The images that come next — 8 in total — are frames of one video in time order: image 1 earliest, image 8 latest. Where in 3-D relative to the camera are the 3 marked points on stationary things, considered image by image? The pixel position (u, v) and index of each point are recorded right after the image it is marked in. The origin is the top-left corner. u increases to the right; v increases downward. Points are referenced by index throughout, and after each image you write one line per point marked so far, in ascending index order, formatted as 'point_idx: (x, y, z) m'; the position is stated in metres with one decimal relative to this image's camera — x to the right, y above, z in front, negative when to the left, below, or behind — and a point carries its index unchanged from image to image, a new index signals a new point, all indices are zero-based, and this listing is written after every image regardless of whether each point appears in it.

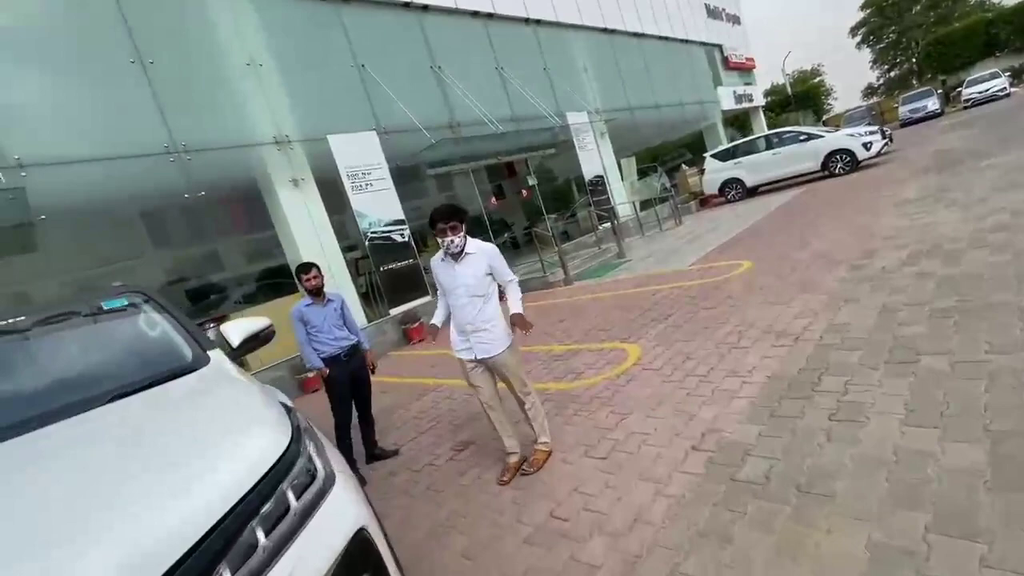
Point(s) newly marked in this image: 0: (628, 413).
0: (+1.1, -1.3, +4.5) m
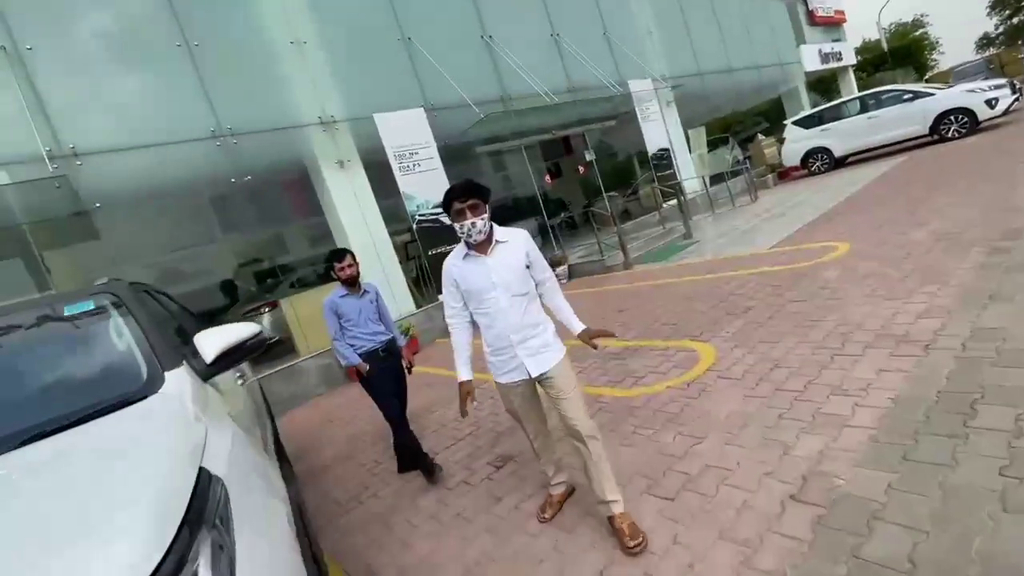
0: (+1.5, -1.2, +3.7) m
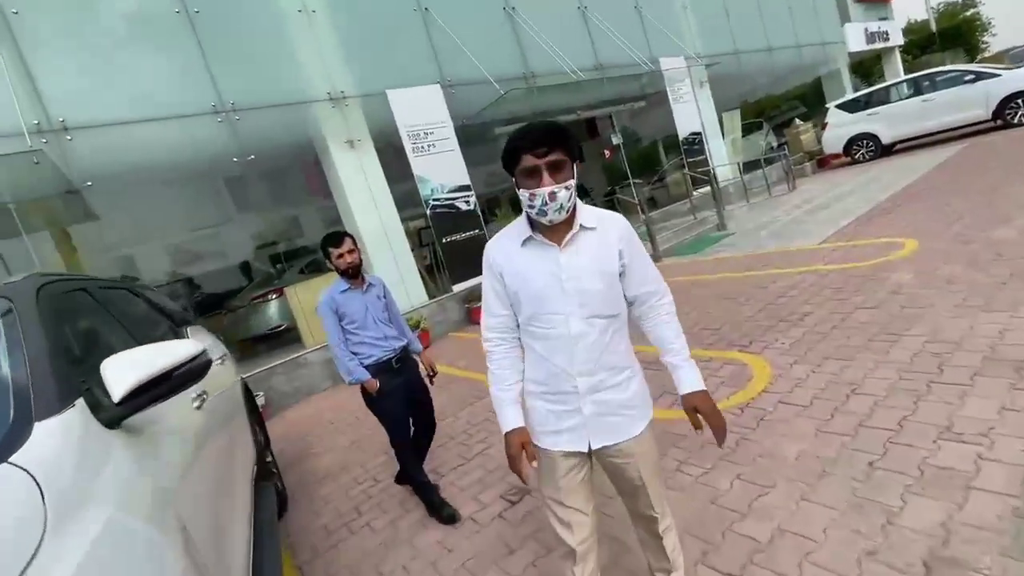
0: (+1.6, -1.3, +3.0) m
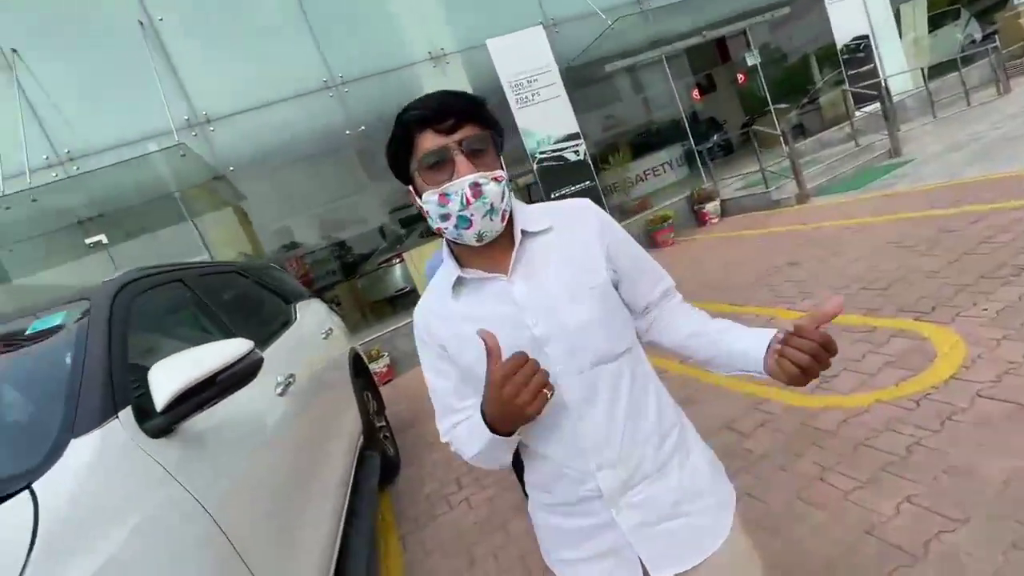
0: (+2.0, -1.1, +2.2) m
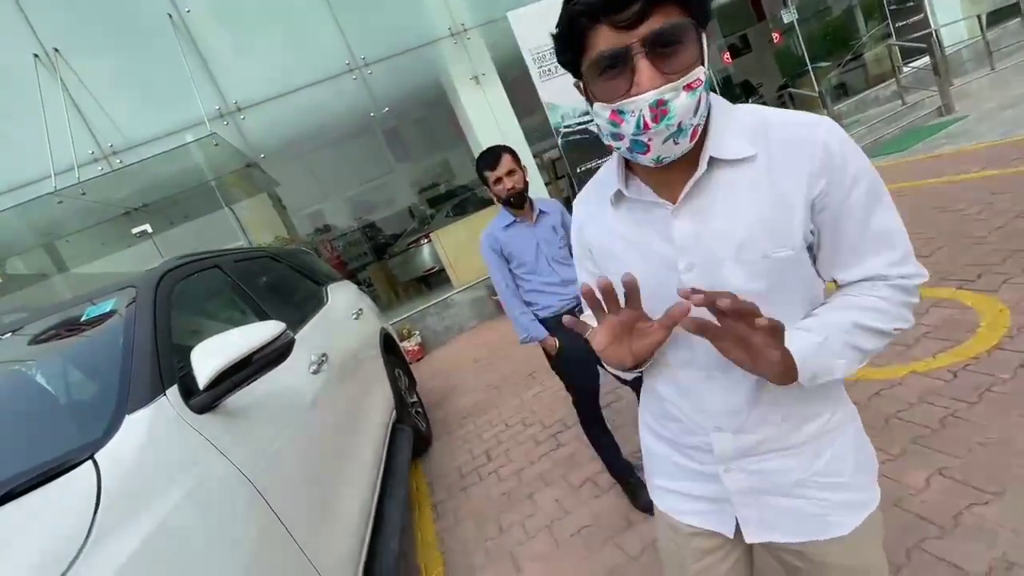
0: (+2.1, -0.9, +2.1) m
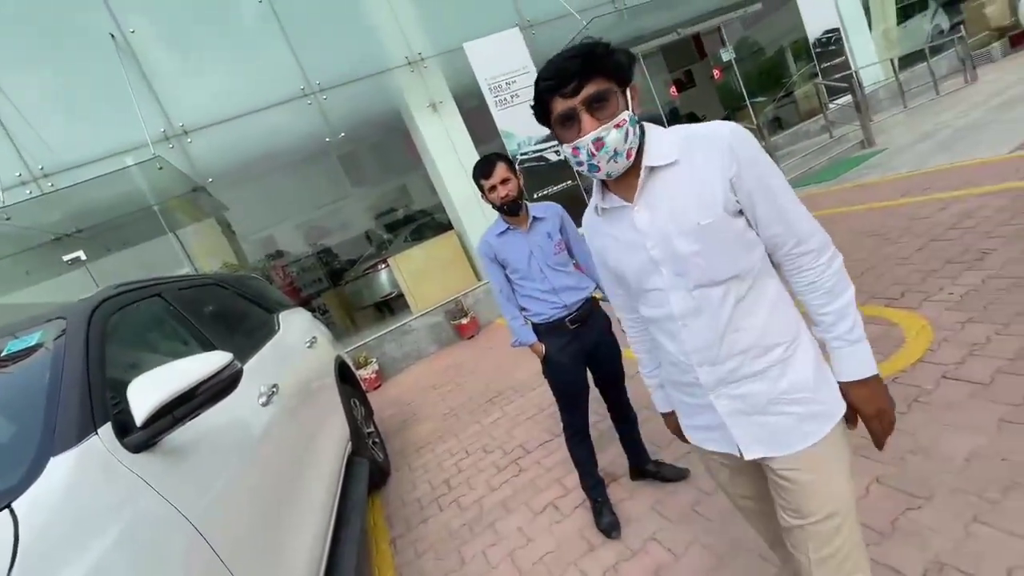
0: (+2.0, -1.0, +2.3) m
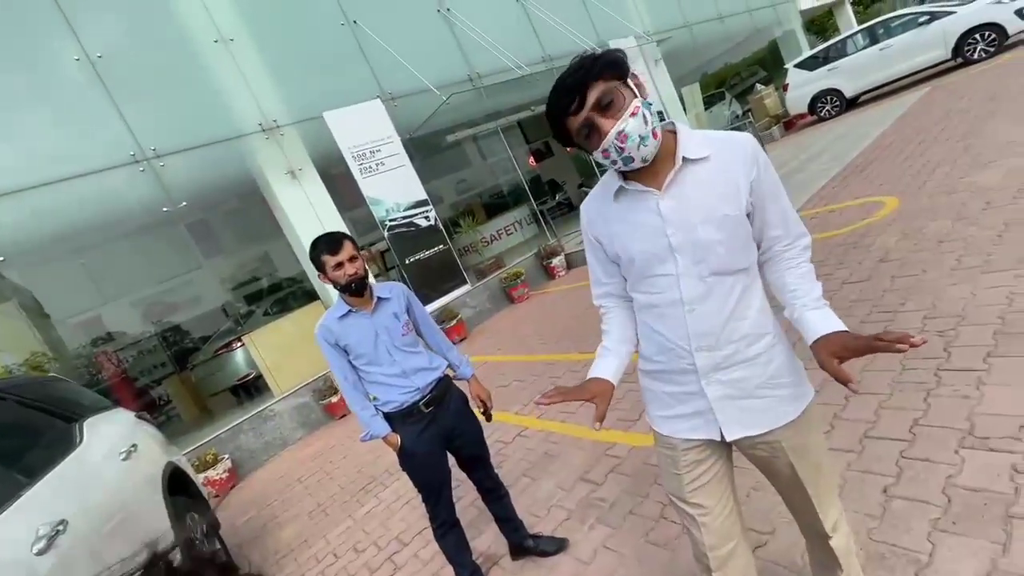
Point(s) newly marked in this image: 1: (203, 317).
0: (+1.3, -1.3, +2.5) m
1: (-4.7, -0.5, +7.1) m
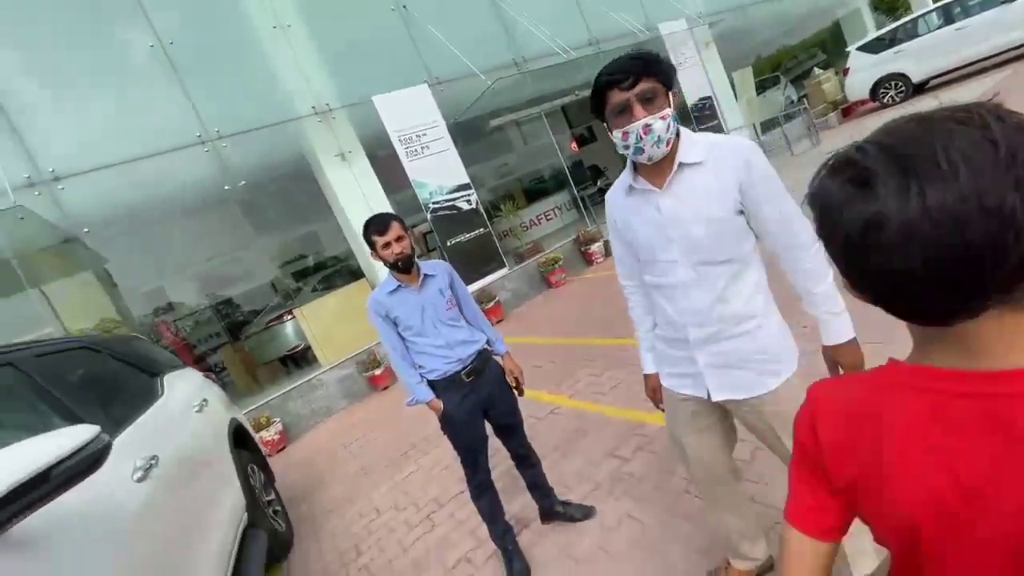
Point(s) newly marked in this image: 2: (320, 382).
0: (+1.5, -1.2, +2.6) m
1: (-4.1, -0.1, +7.6) m
2: (-3.1, -1.5, +7.7) m
